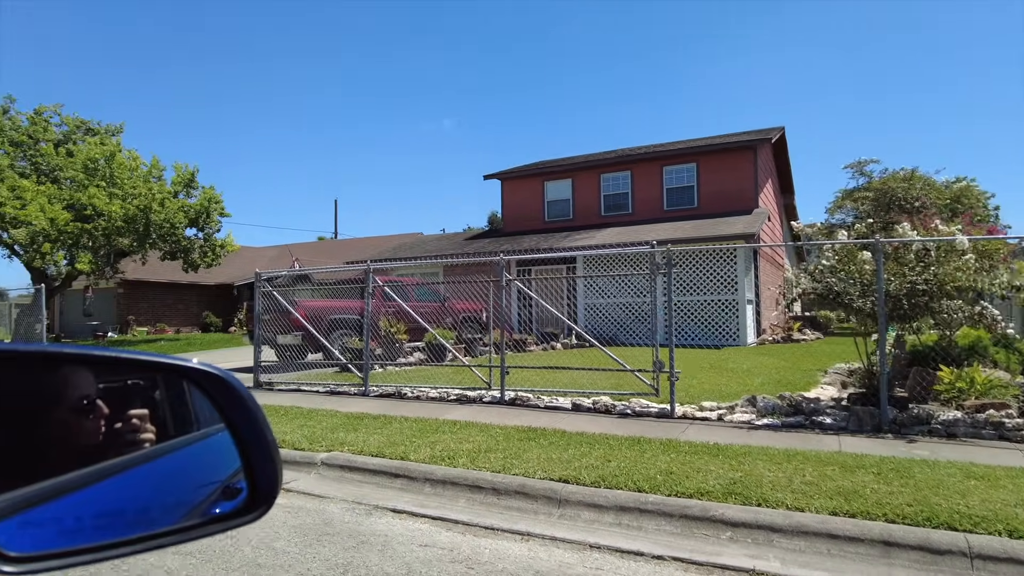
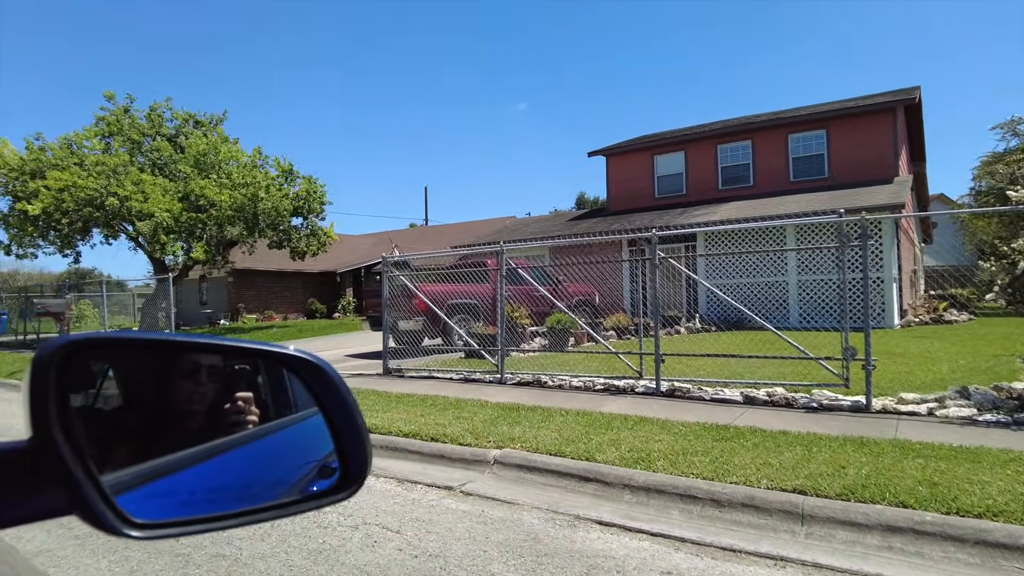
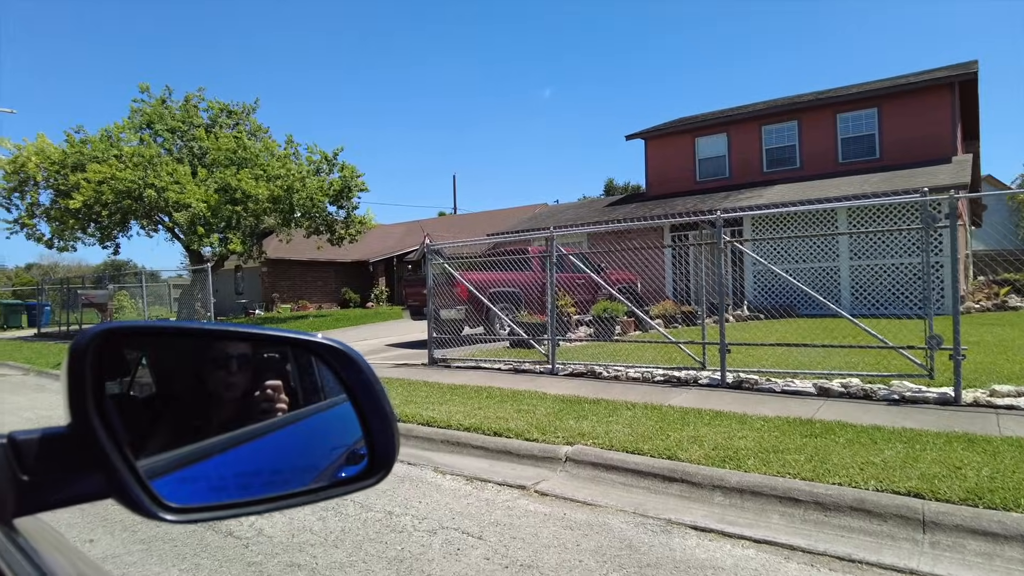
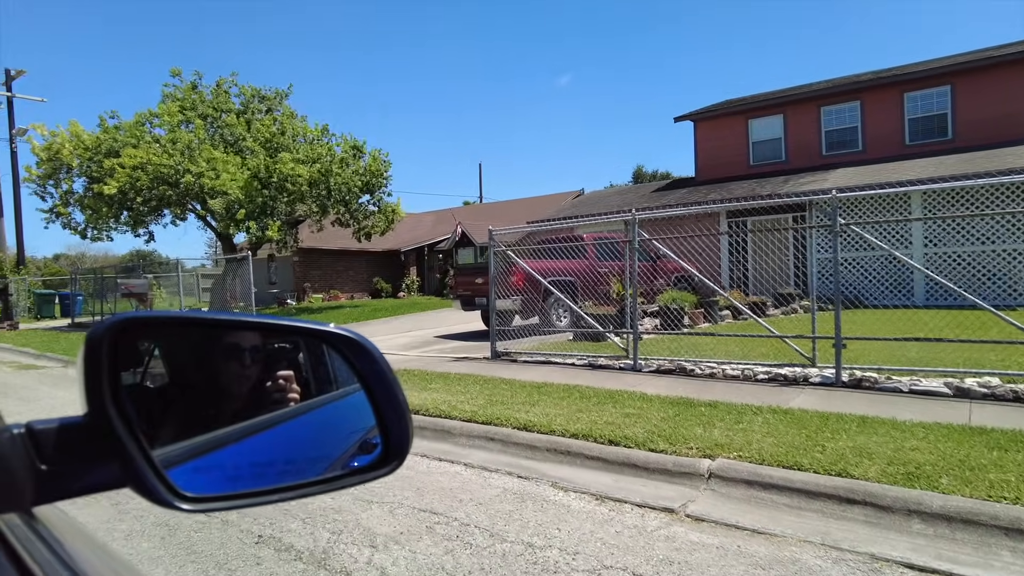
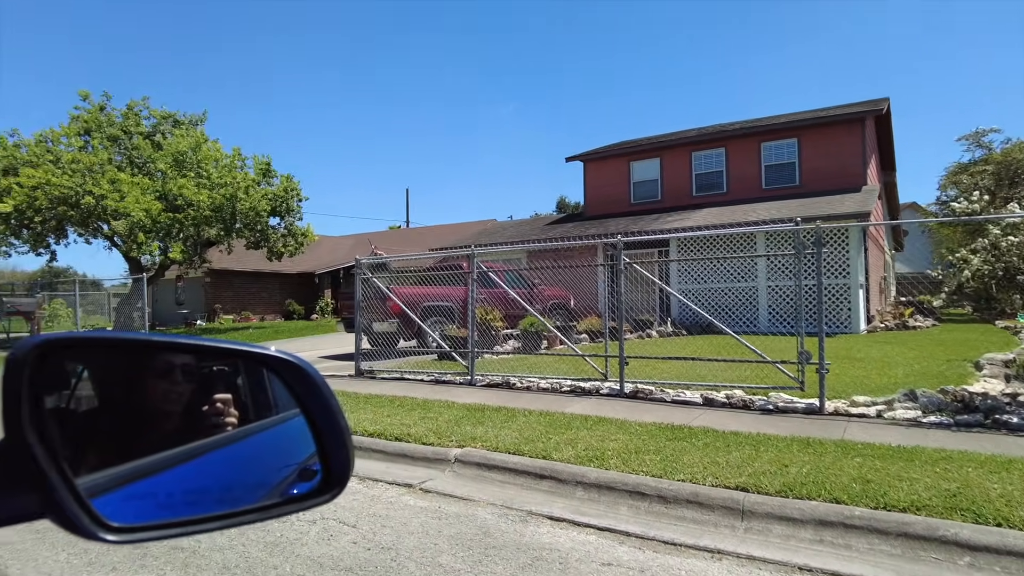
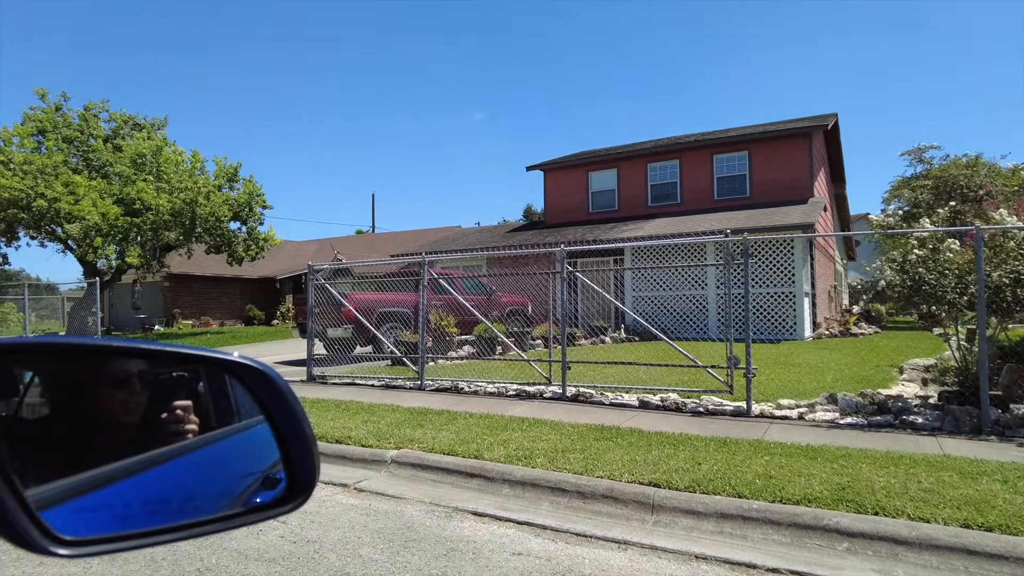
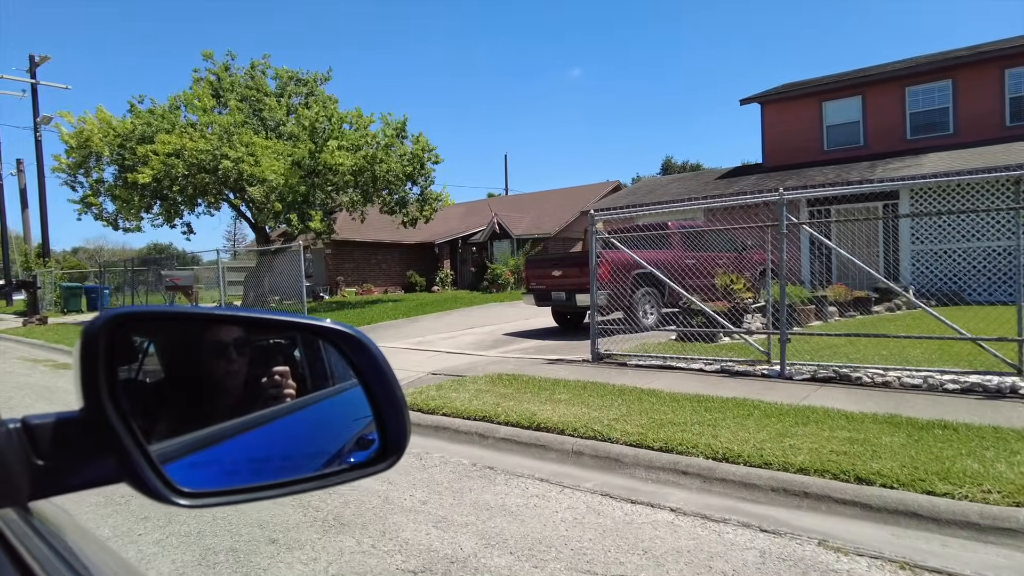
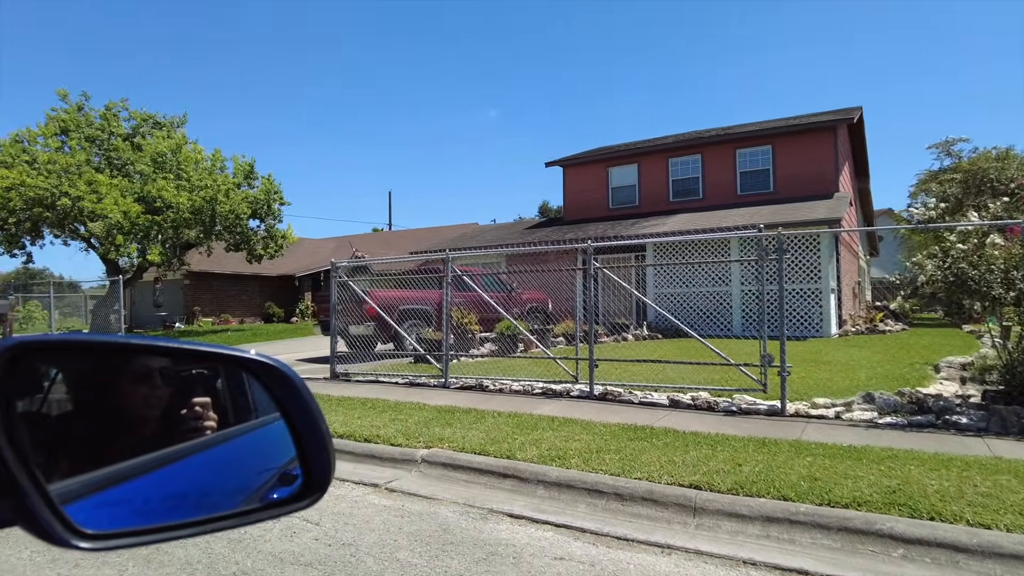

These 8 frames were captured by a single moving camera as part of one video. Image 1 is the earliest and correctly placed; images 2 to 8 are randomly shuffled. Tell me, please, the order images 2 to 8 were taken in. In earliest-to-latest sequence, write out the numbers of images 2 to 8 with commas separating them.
6, 8, 5, 2, 3, 4, 7
